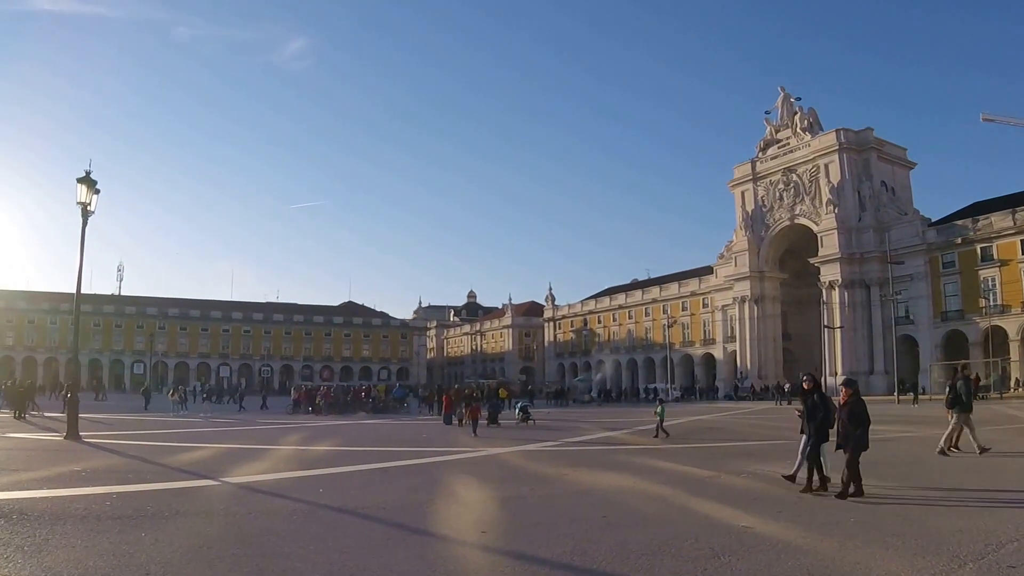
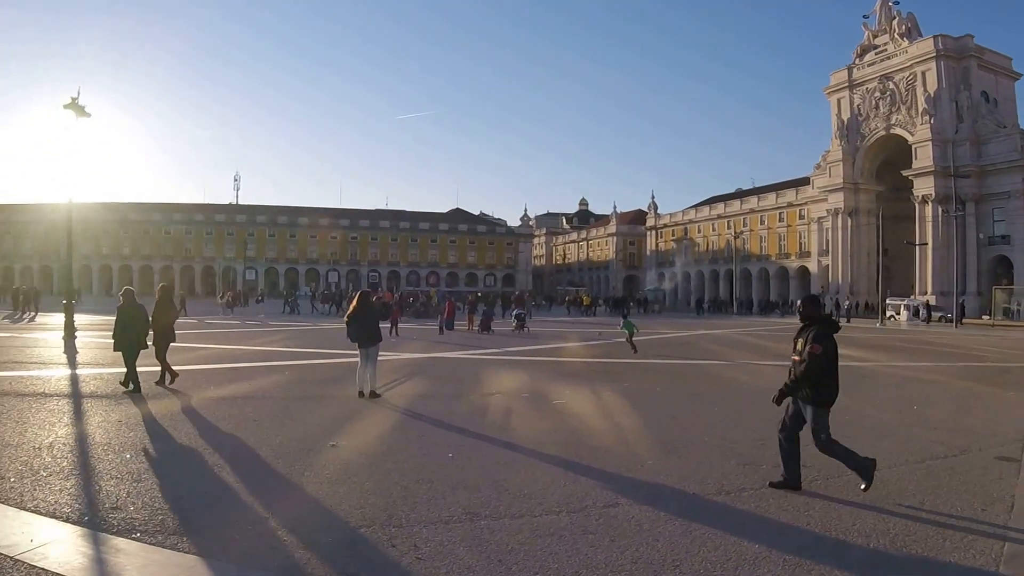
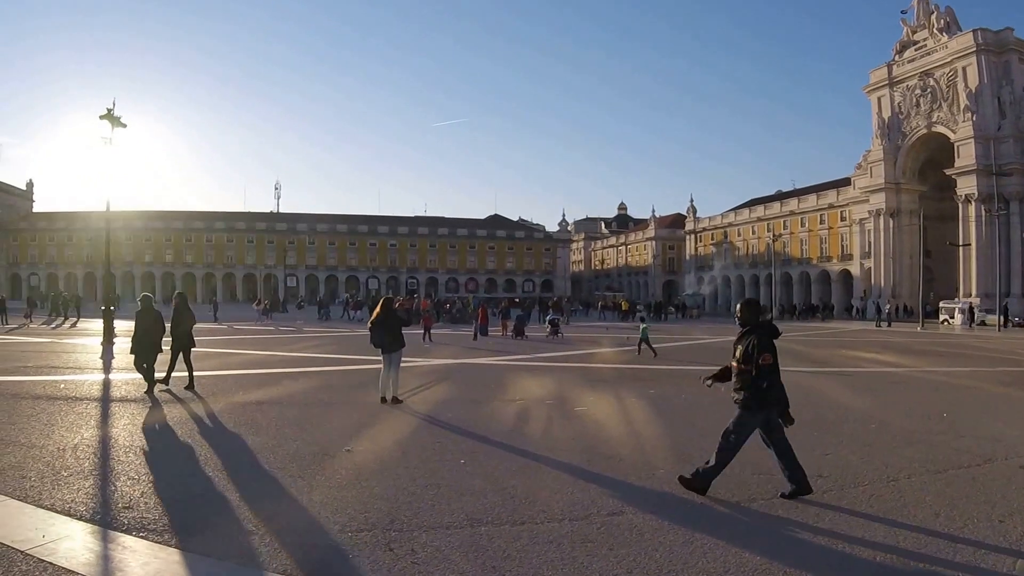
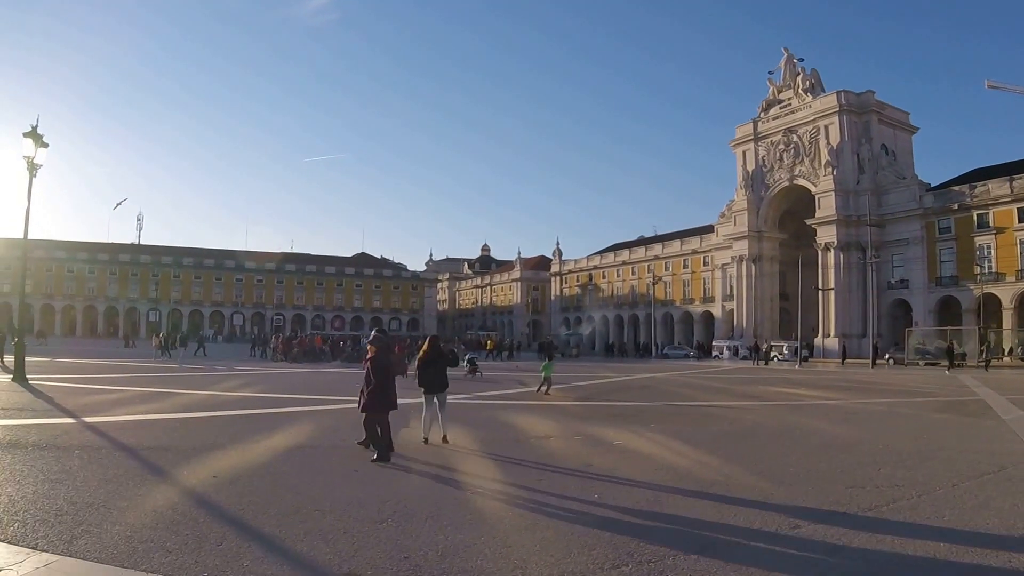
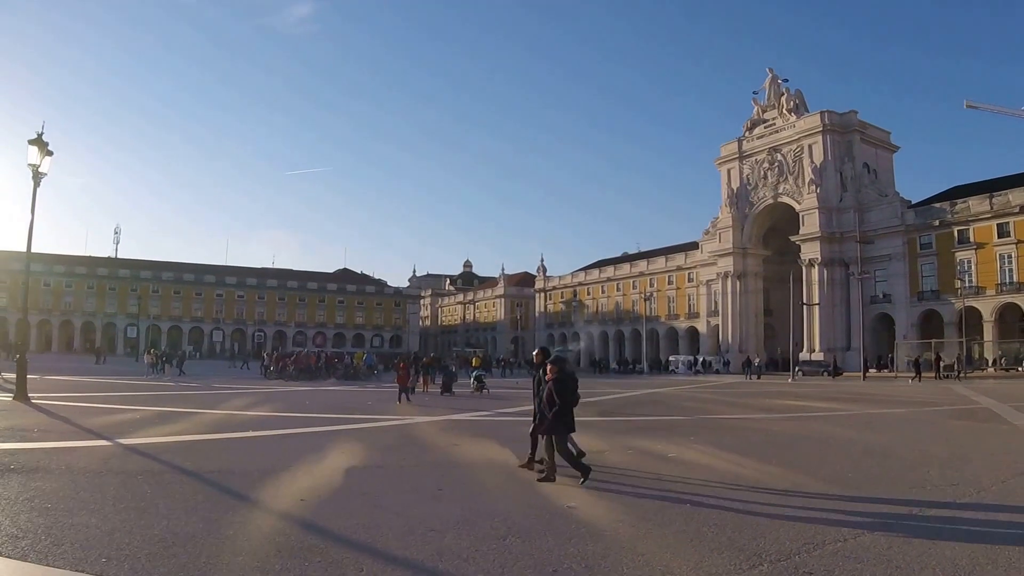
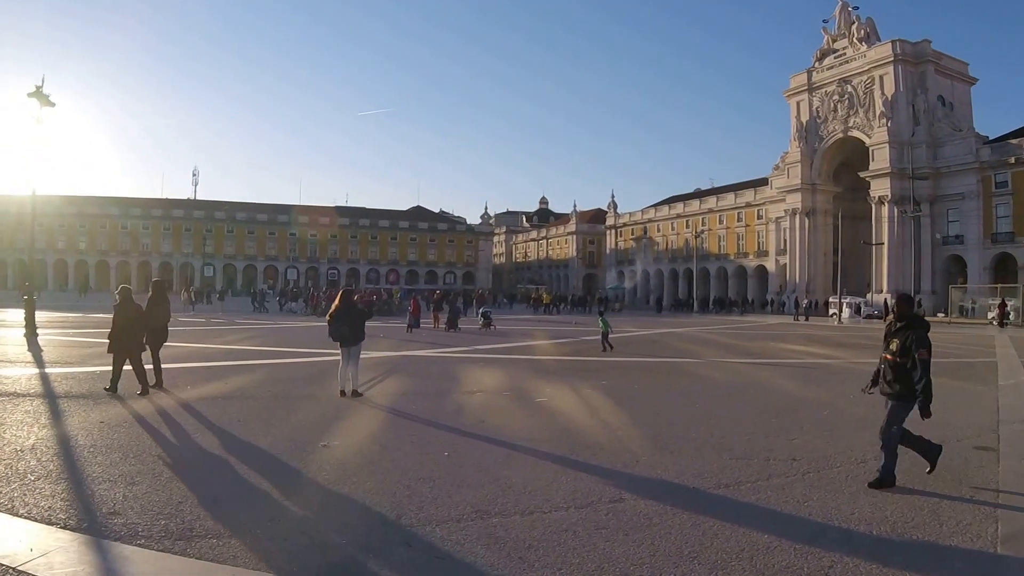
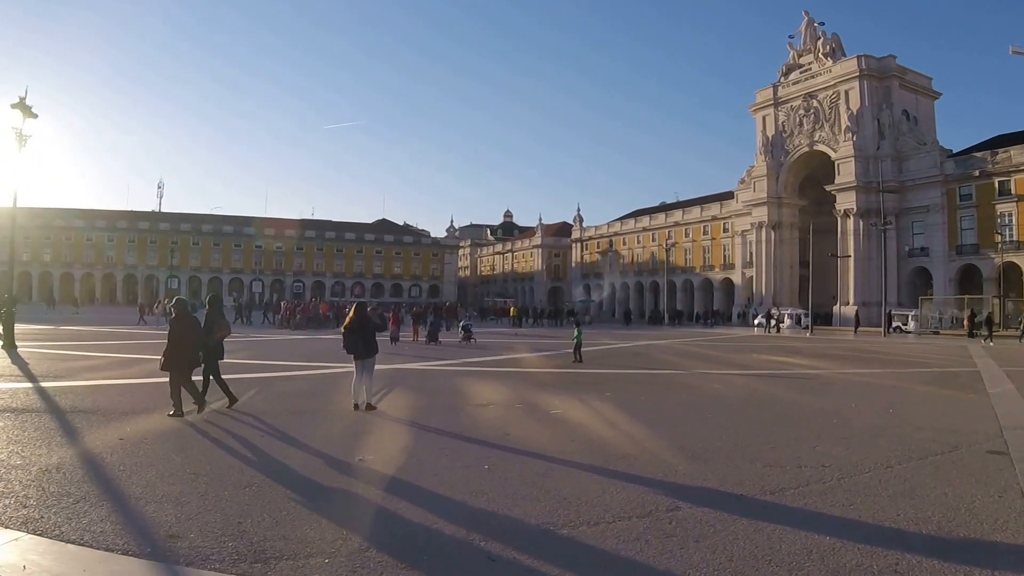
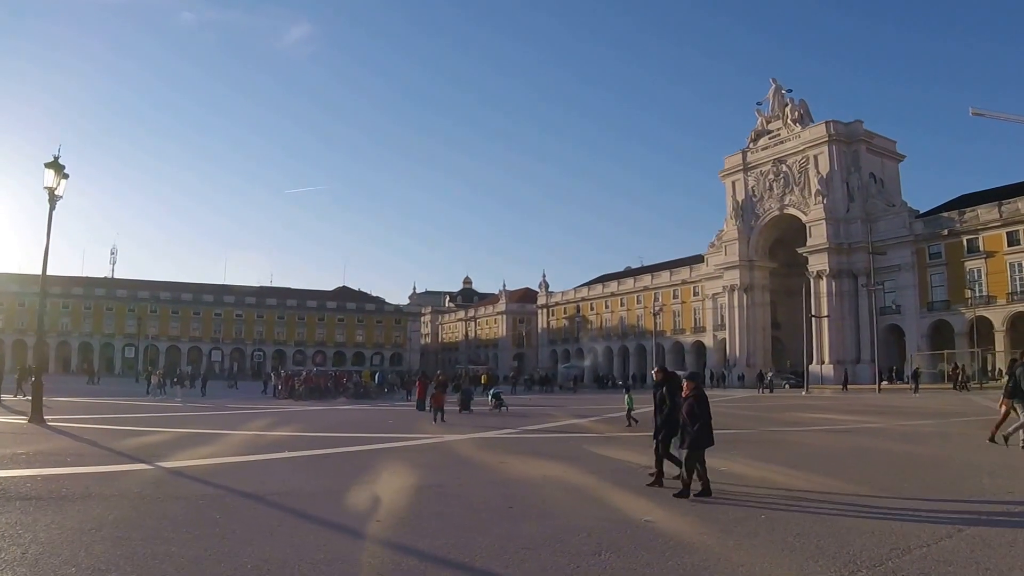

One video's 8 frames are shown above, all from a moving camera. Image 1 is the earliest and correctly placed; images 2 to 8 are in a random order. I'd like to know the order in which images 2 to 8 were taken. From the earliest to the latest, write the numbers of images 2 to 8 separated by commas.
8, 5, 4, 7, 6, 2, 3
